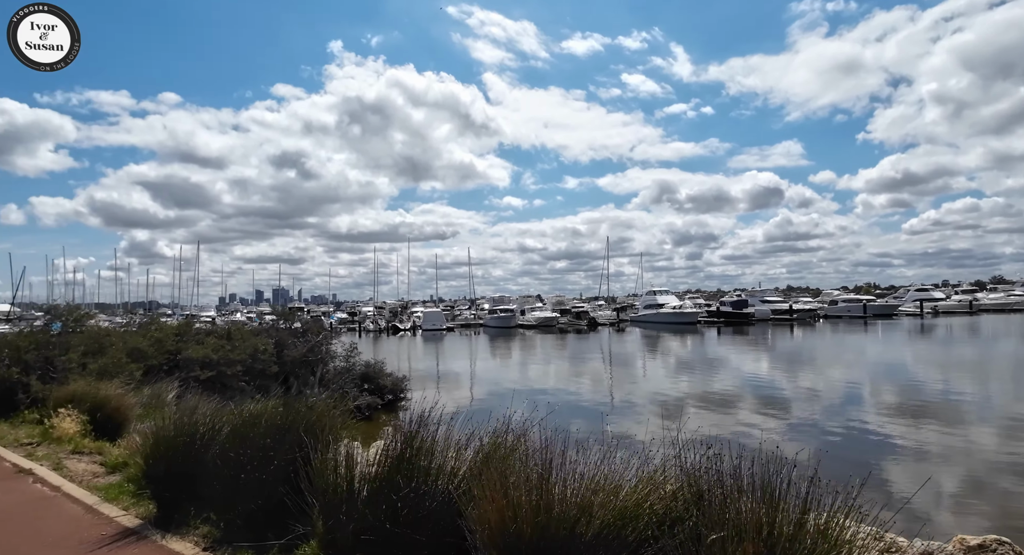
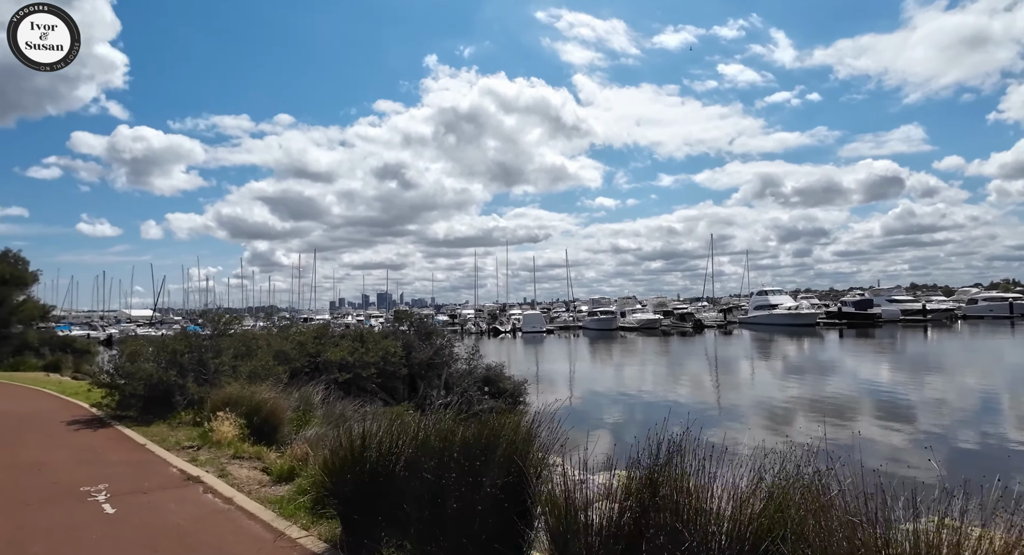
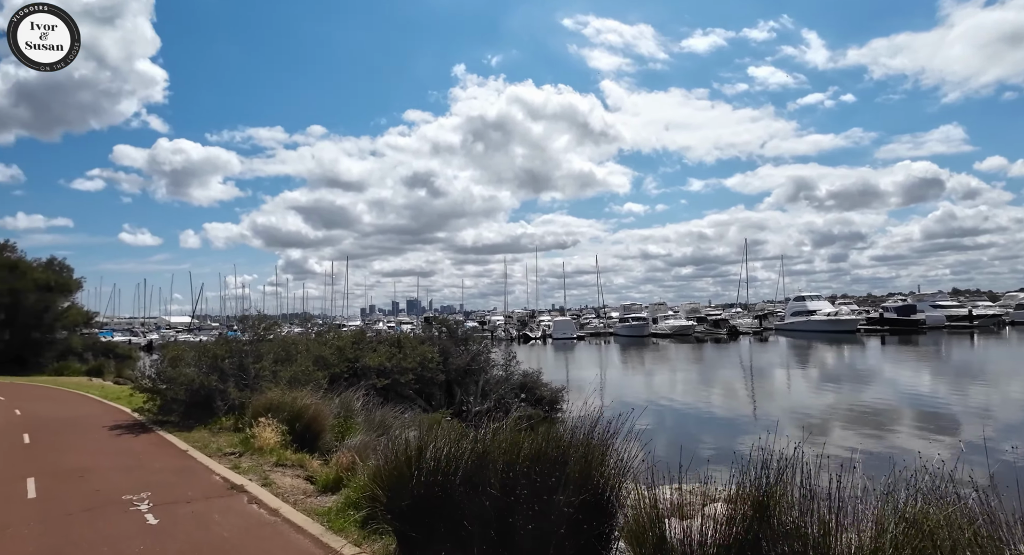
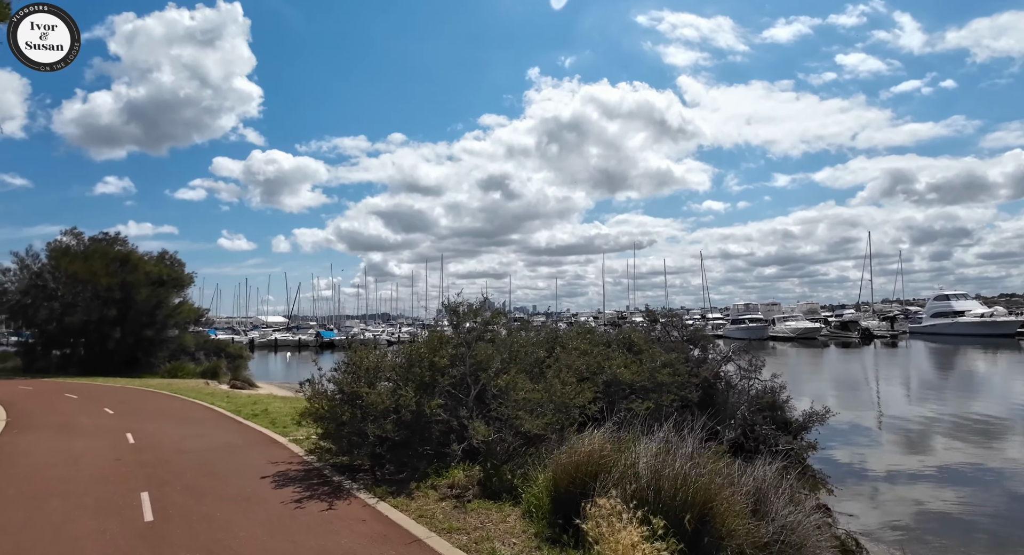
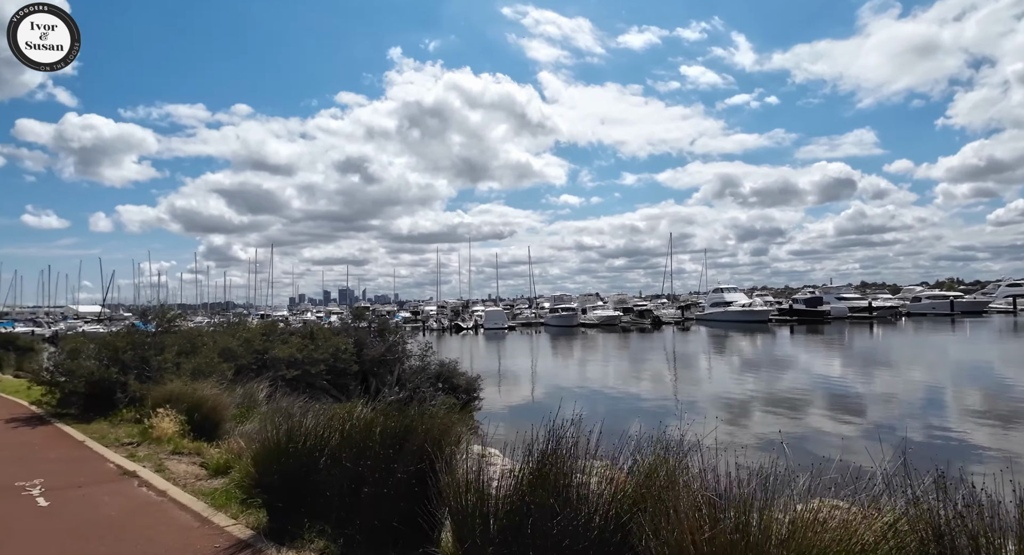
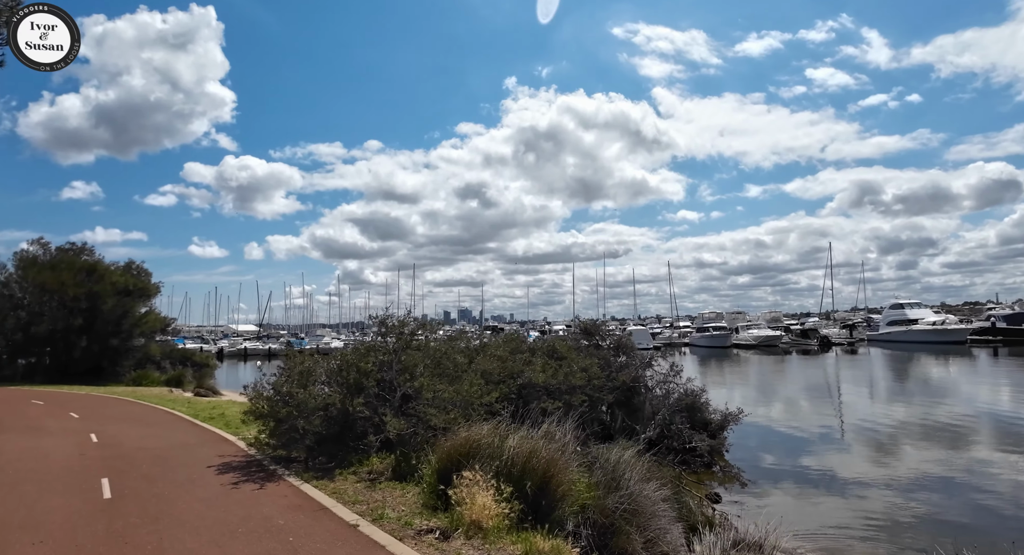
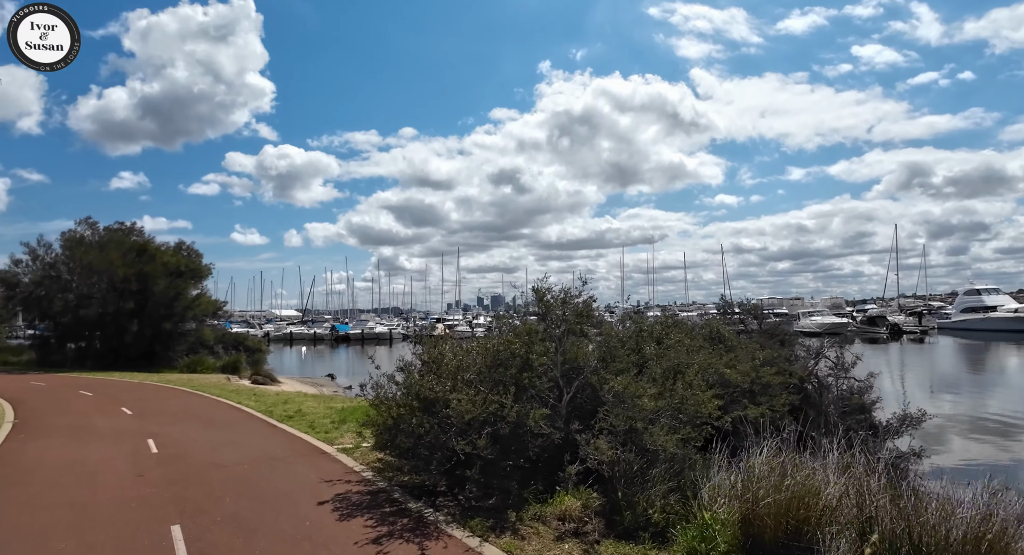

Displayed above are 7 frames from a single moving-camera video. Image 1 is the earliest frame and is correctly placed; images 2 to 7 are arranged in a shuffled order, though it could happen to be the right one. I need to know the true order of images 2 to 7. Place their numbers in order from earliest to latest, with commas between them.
5, 2, 3, 6, 4, 7
